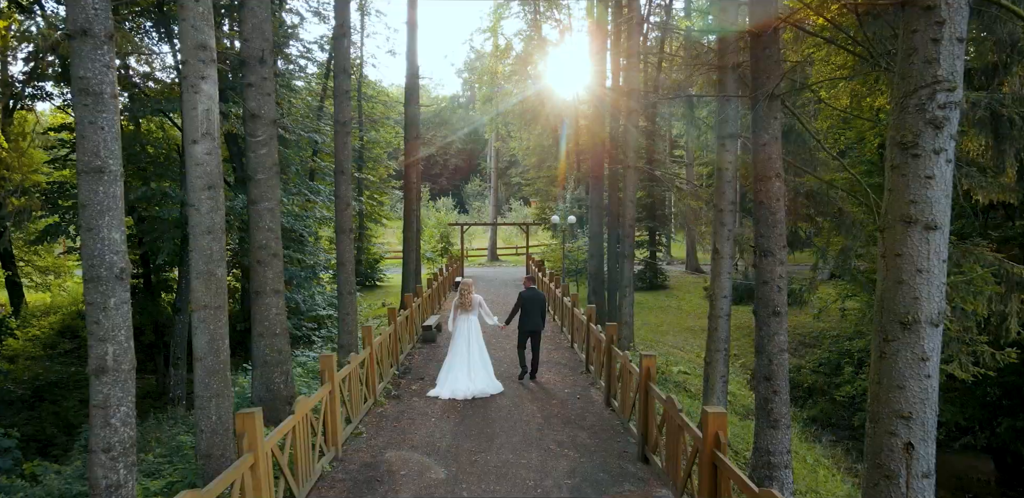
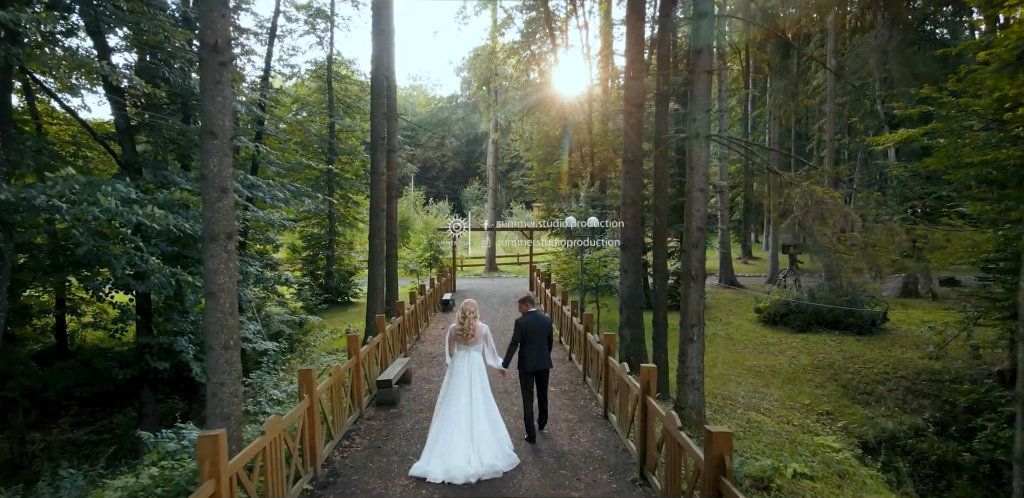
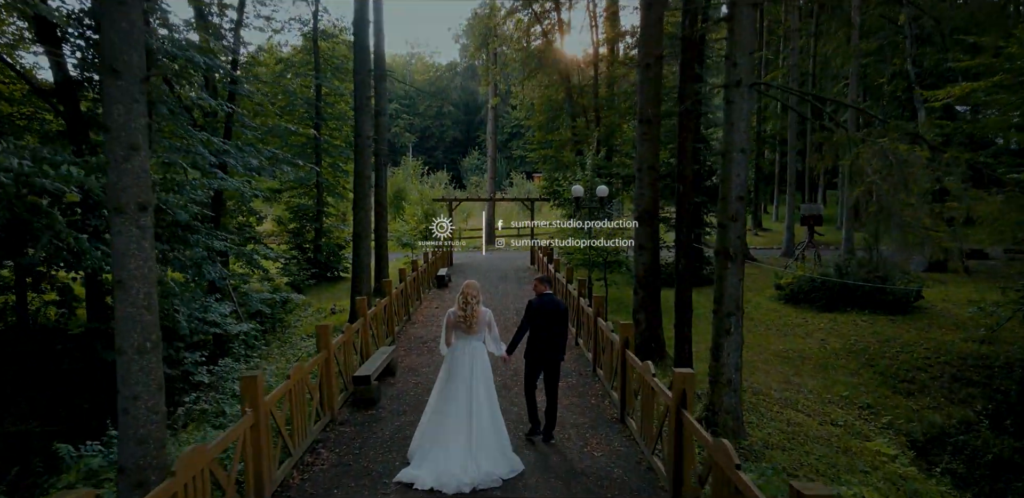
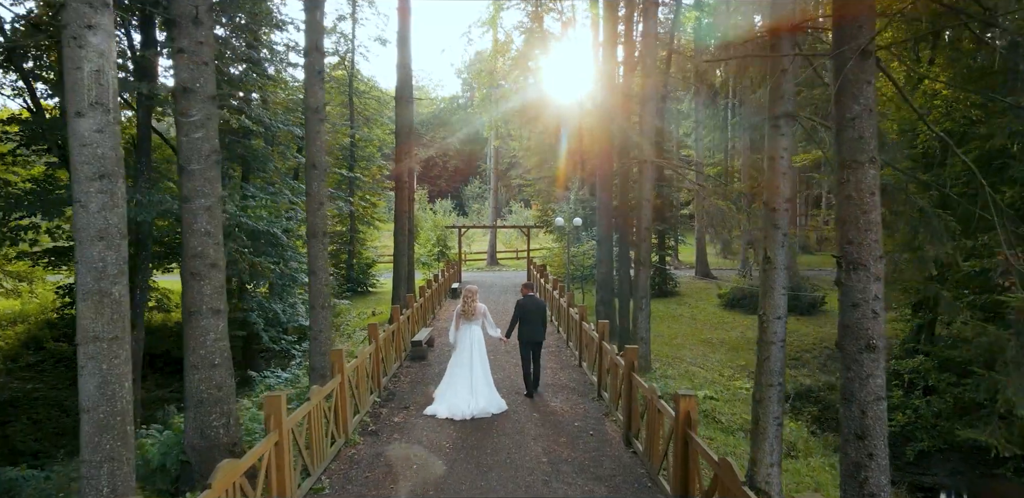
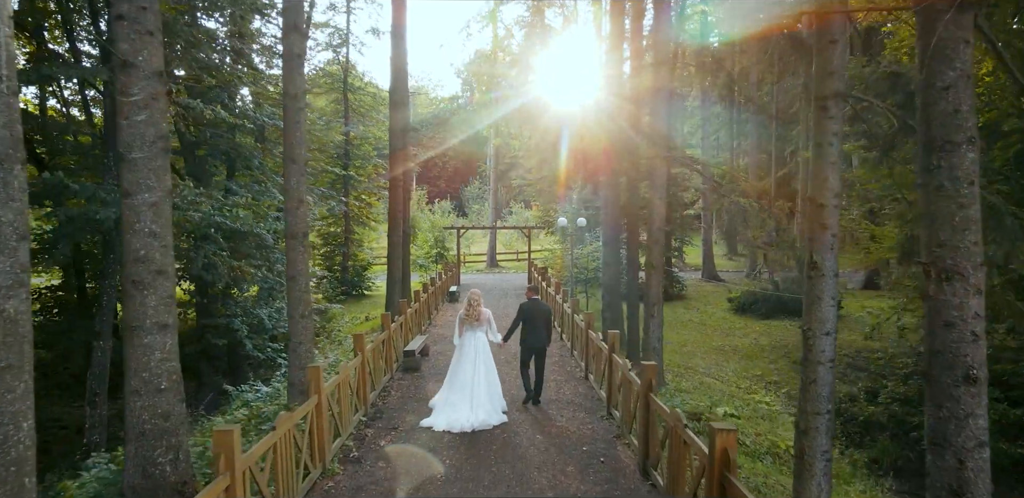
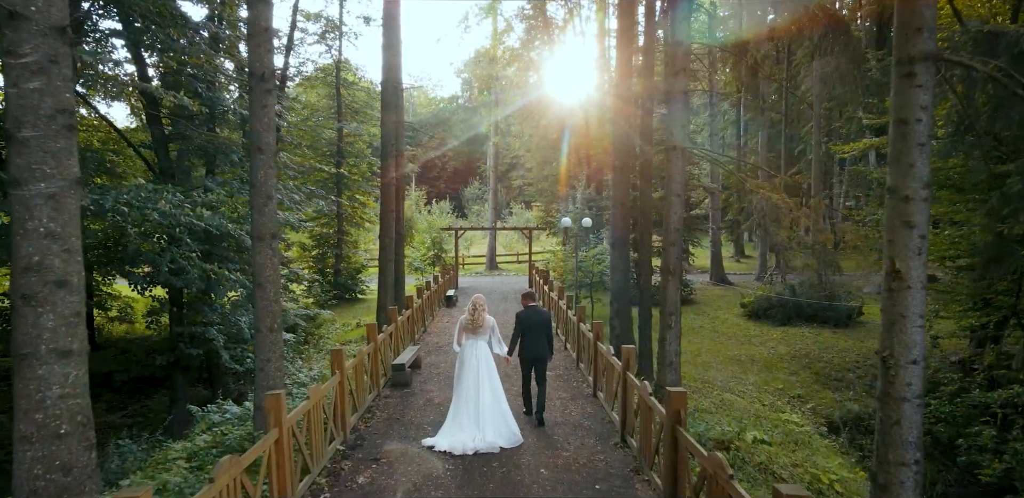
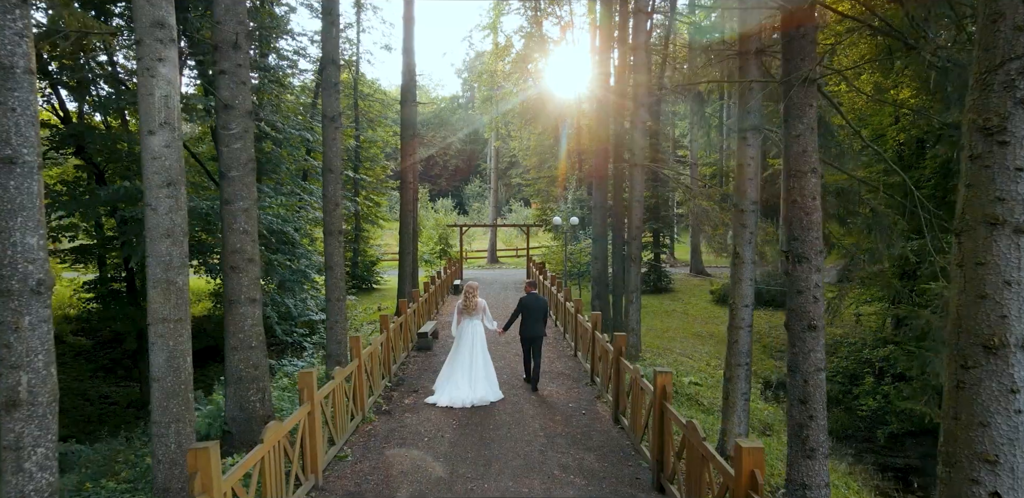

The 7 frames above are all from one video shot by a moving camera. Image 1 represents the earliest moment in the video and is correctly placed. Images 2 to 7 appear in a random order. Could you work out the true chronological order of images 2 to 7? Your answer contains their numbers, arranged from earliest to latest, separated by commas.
7, 4, 5, 6, 2, 3
